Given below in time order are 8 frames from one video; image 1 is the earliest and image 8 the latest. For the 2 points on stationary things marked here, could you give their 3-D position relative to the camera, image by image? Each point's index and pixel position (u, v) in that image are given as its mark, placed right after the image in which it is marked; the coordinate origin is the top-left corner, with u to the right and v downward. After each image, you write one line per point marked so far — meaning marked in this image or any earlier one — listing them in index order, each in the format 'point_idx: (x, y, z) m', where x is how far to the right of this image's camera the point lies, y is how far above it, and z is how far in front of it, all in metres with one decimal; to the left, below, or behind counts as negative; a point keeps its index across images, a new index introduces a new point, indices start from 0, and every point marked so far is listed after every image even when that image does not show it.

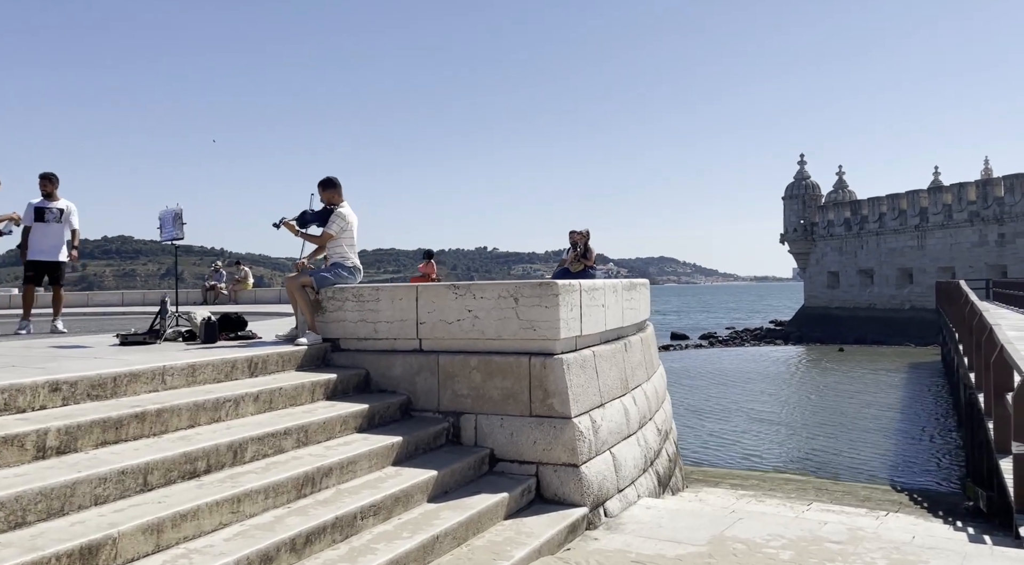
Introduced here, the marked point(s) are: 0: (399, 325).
0: (-0.7, -0.2, +5.0) m
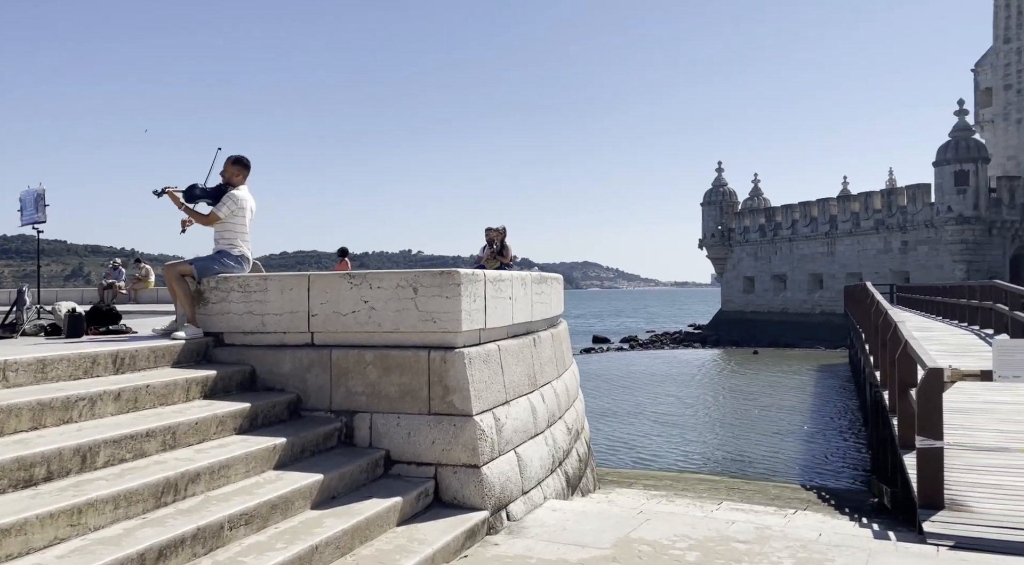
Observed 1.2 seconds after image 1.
0: (-1.2, -0.2, +4.7) m
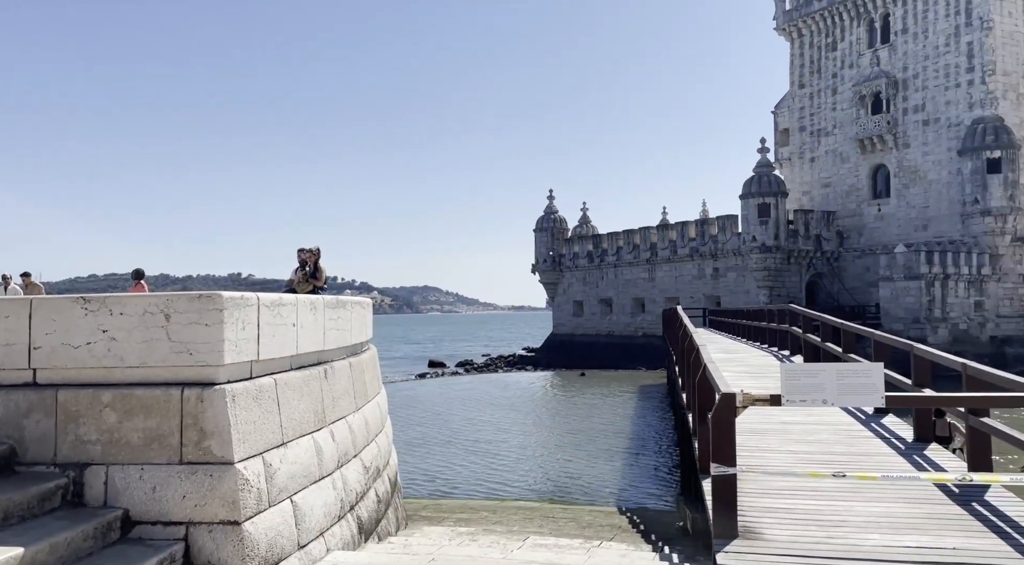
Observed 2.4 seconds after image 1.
0: (-2.3, -0.3, +3.9) m
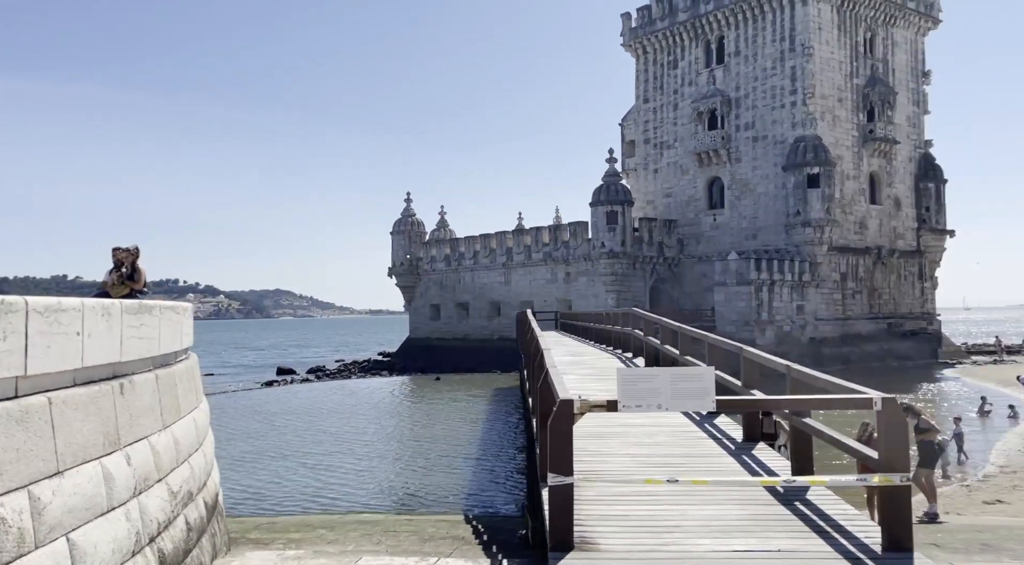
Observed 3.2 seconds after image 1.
0: (-3.0, -0.3, +3.1) m
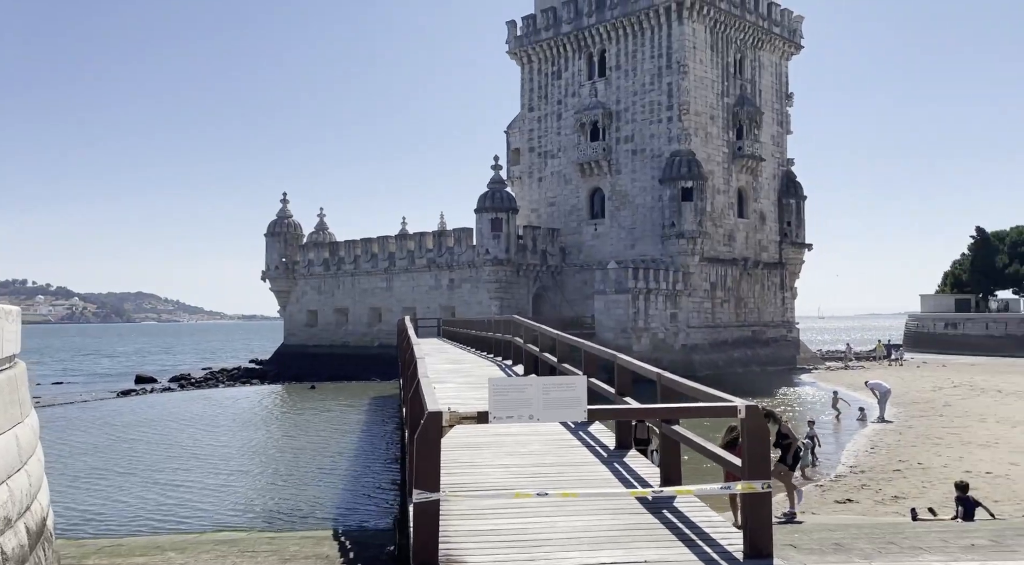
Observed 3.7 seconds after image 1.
0: (-3.5, -0.3, +2.4) m
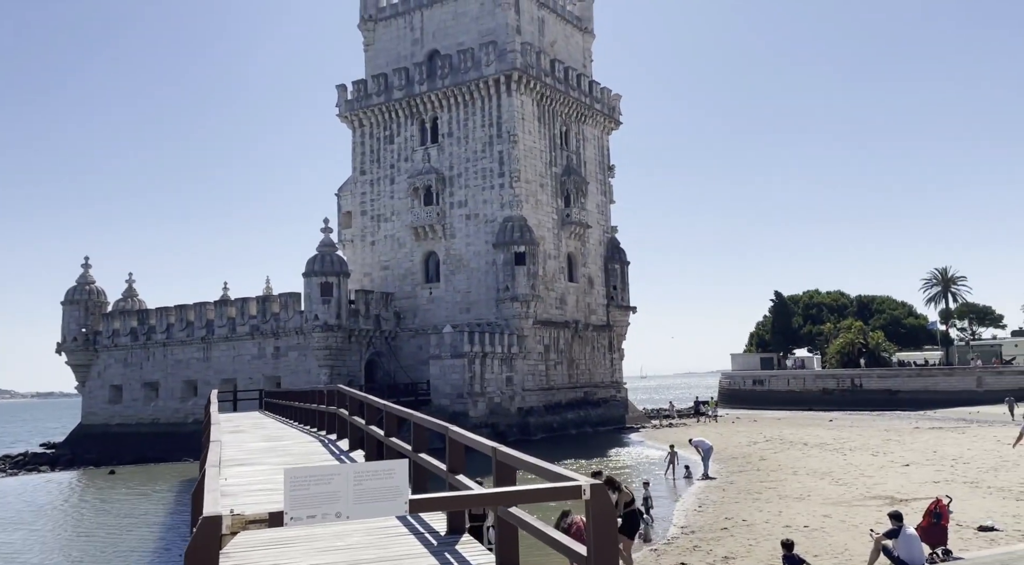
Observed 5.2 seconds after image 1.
0: (-3.9, -0.5, +1.0) m
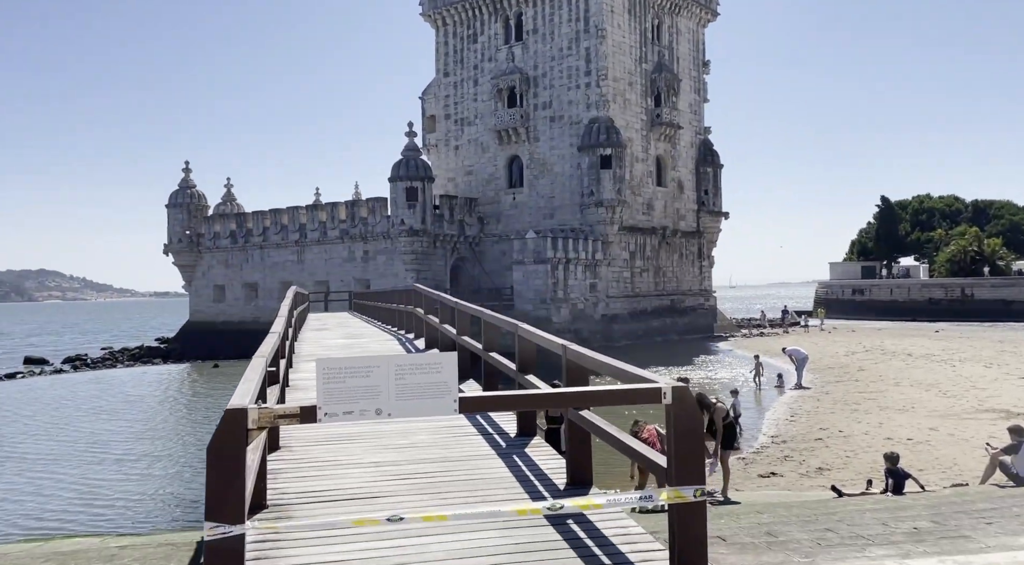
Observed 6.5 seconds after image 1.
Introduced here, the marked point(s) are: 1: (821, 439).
0: (-4.0, -0.2, +0.5) m
1: (+7.1, -3.6, +19.8) m
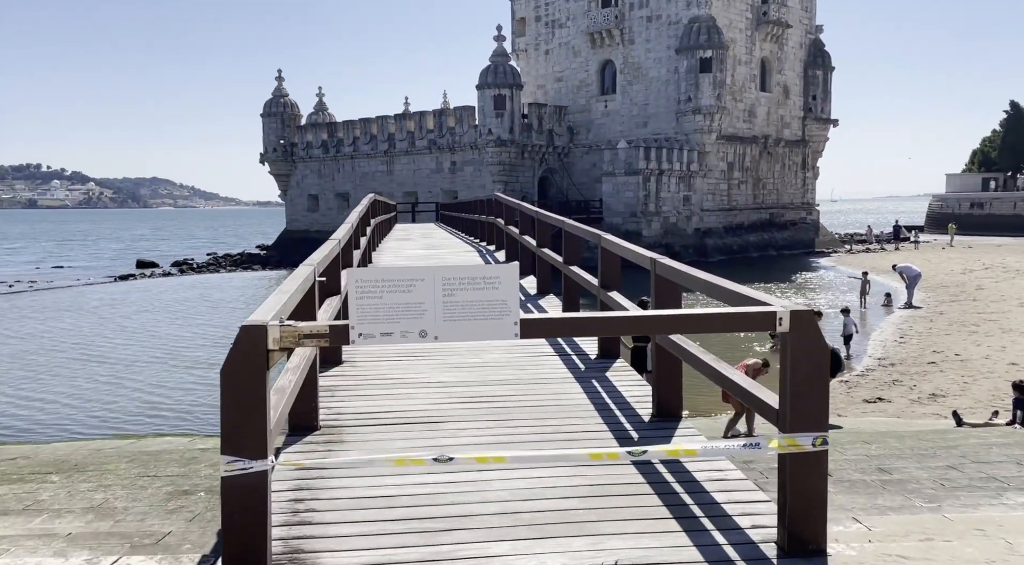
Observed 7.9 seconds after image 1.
0: (-4.1, -0.1, 0.0) m
1: (+9.0, -1.7, +18.3) m
